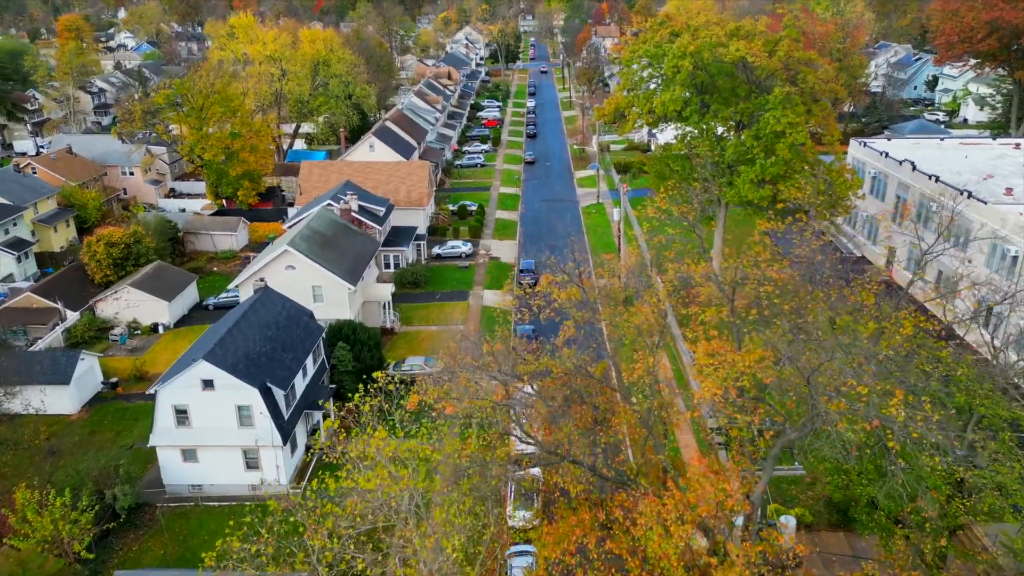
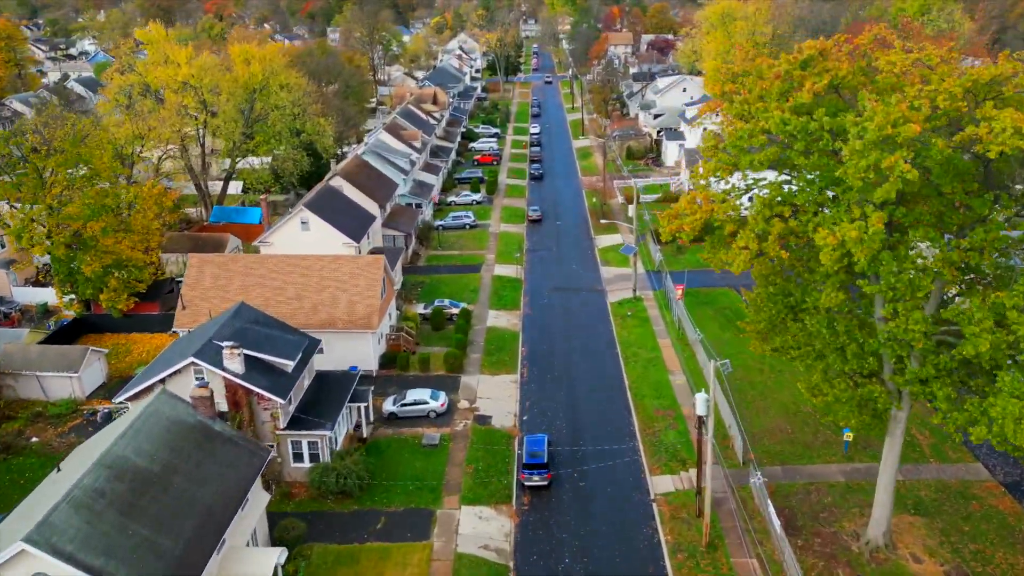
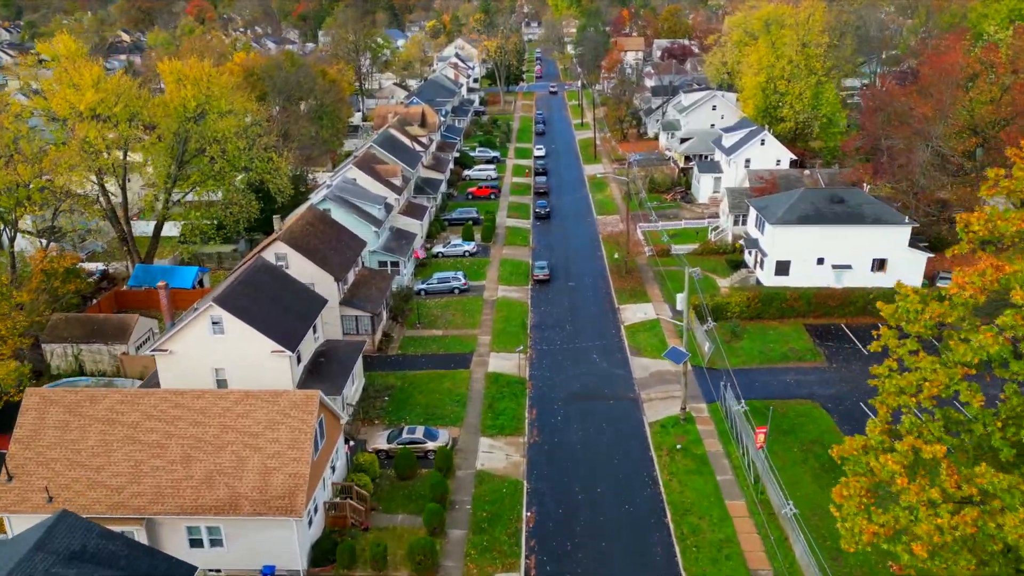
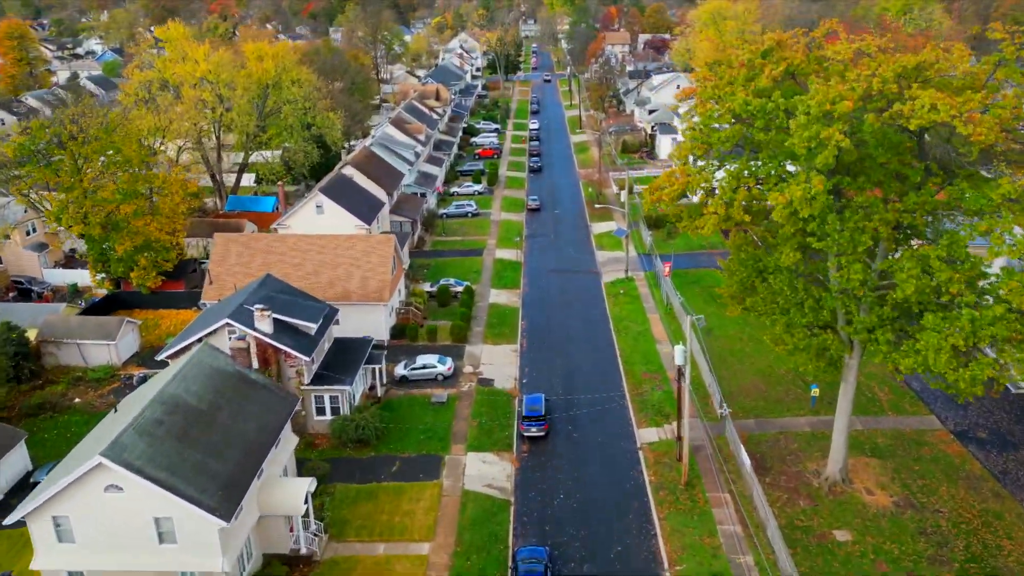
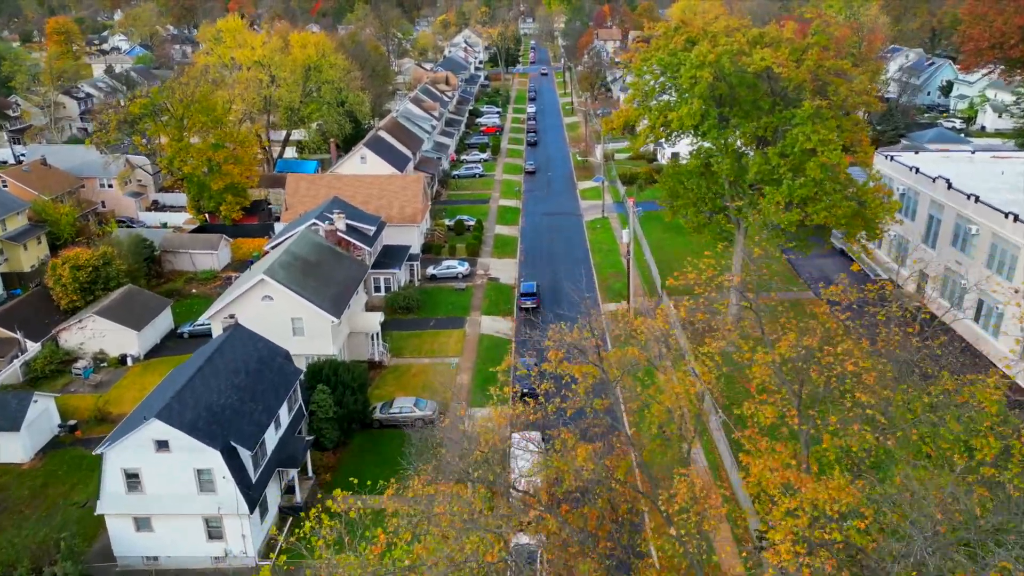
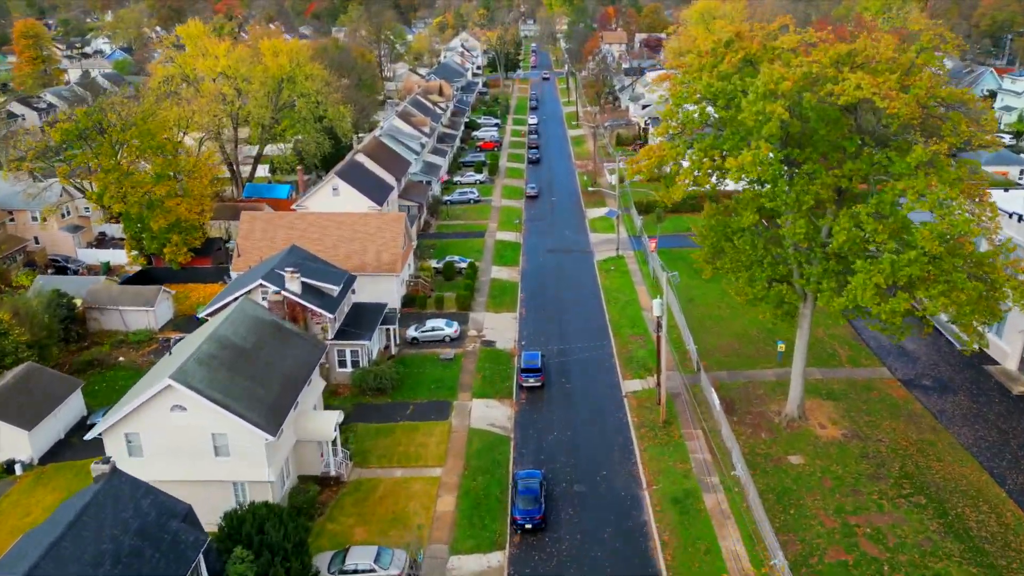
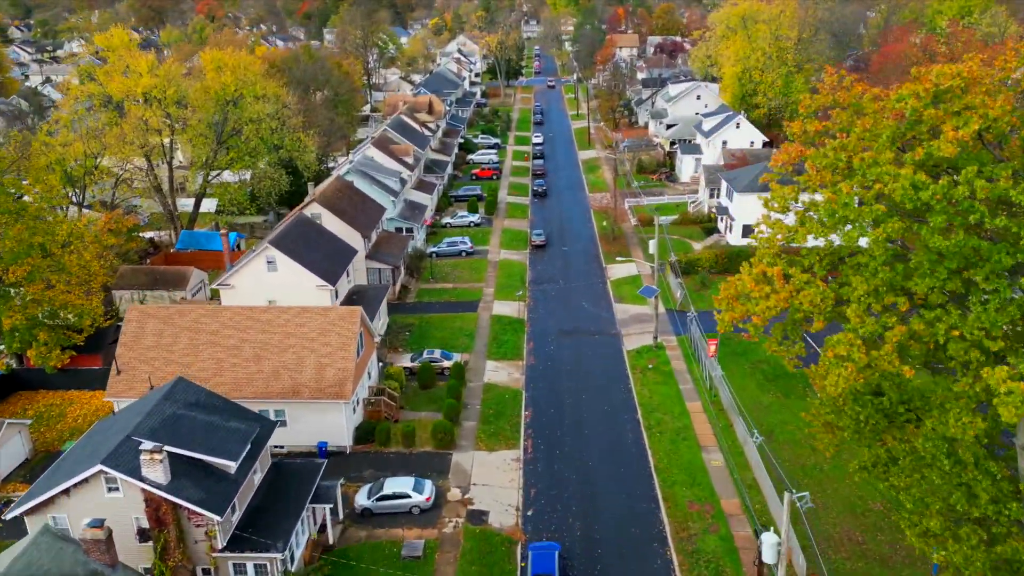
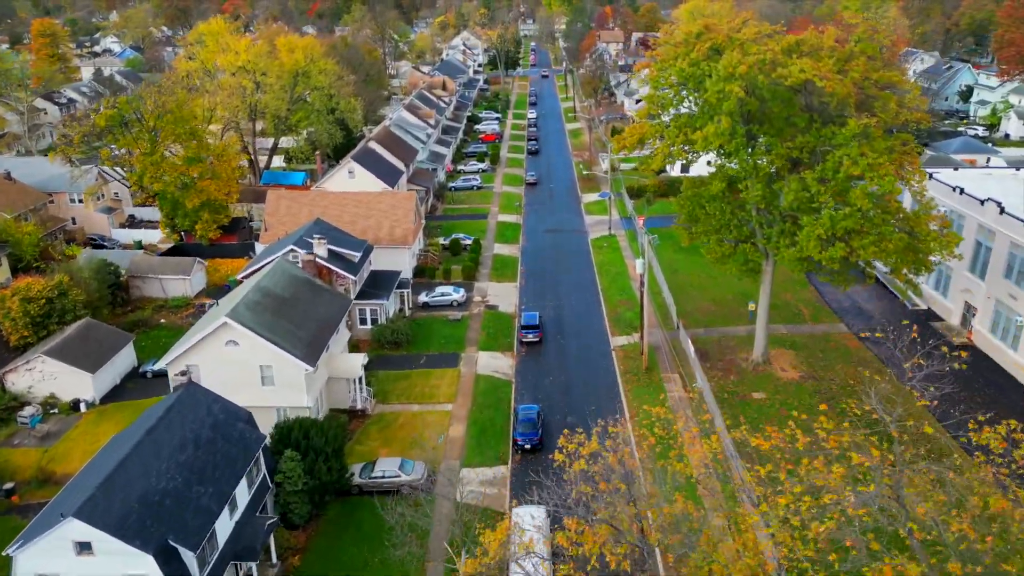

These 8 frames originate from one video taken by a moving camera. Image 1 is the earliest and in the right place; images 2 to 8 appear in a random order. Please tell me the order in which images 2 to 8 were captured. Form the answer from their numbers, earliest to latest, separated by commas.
5, 8, 6, 4, 2, 7, 3
